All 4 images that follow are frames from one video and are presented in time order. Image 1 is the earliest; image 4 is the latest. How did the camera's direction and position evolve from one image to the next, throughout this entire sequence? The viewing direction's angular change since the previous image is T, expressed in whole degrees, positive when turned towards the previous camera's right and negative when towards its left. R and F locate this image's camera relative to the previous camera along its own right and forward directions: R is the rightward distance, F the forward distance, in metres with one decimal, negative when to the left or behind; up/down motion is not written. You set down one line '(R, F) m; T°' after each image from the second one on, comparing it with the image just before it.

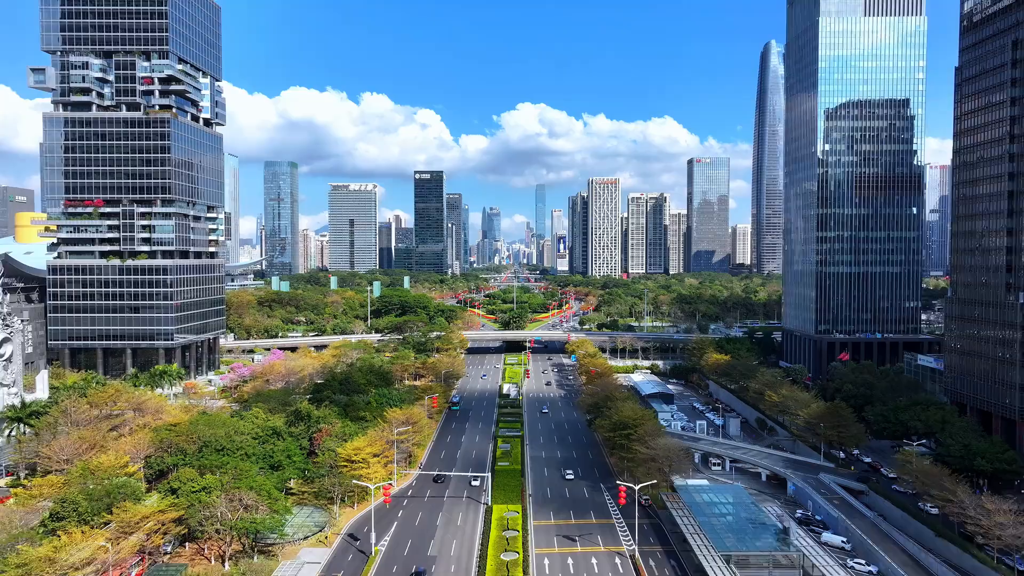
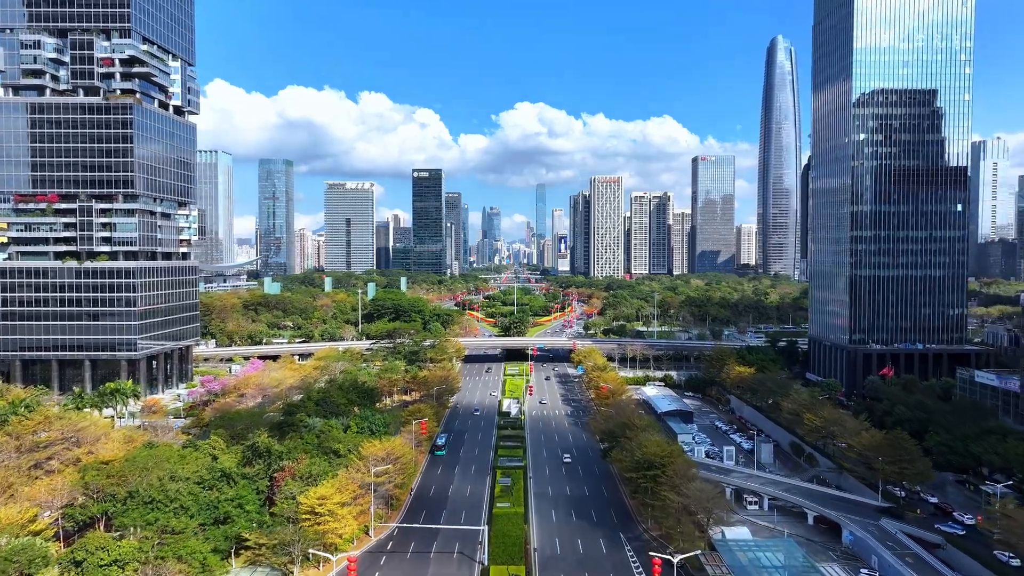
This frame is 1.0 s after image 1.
(-0.1, +9.3) m; 0°
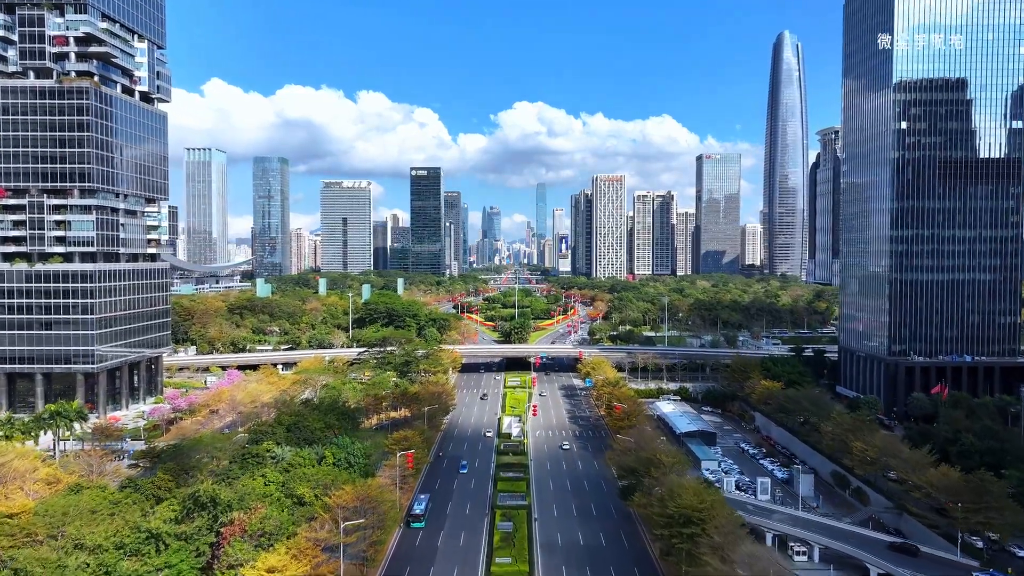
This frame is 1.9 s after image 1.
(-0.1, +8.7) m; 0°
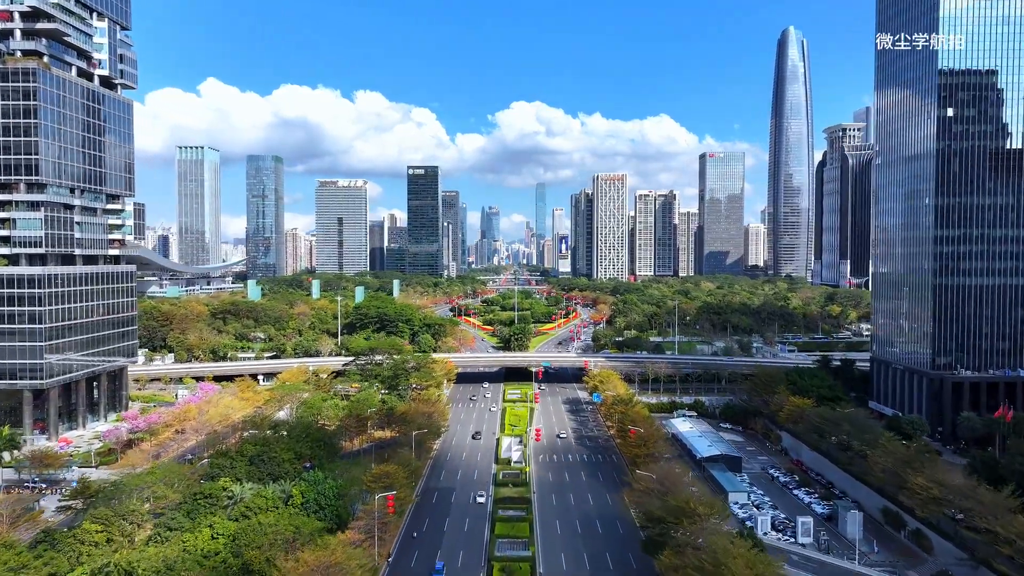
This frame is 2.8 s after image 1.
(-0.1, +8.0) m; 0°
